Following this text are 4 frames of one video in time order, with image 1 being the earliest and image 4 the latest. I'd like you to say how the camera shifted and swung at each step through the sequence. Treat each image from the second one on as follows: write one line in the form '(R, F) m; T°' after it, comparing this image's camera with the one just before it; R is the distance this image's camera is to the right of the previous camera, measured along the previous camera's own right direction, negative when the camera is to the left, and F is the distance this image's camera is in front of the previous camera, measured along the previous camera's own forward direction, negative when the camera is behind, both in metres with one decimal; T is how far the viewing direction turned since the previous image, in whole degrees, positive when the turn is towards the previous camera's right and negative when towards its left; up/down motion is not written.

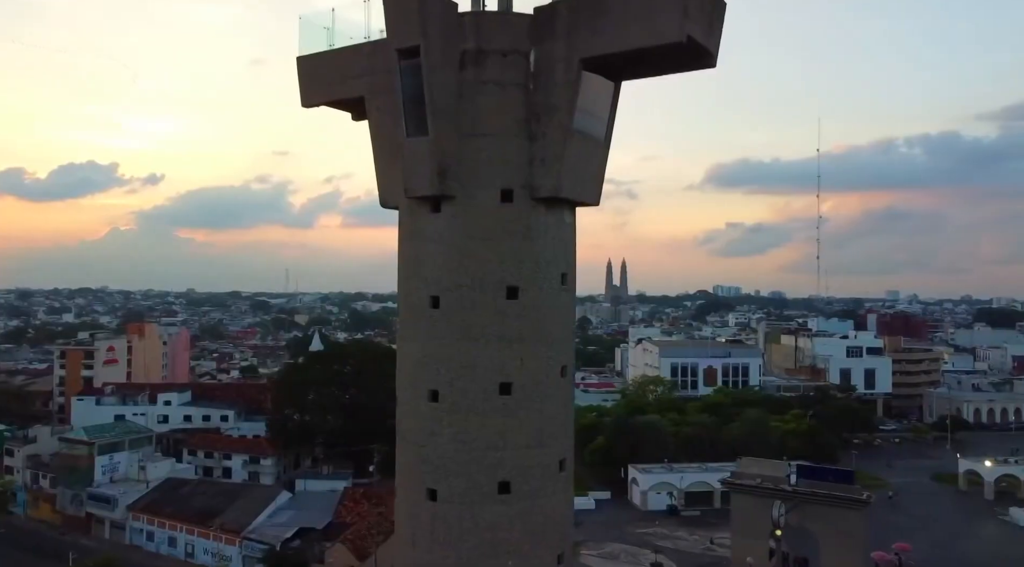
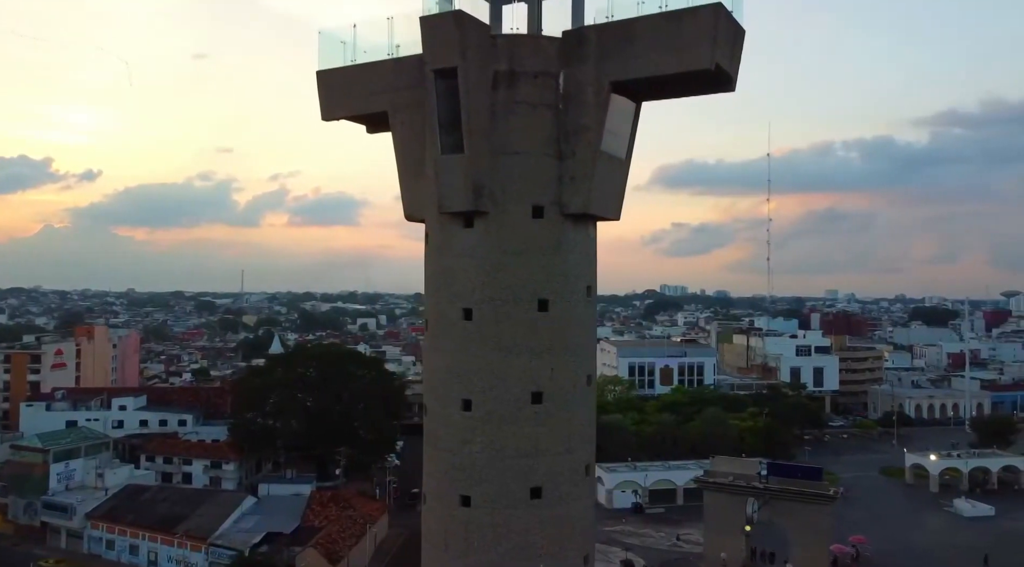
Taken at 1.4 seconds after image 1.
(-1.2, -0.4) m; +4°
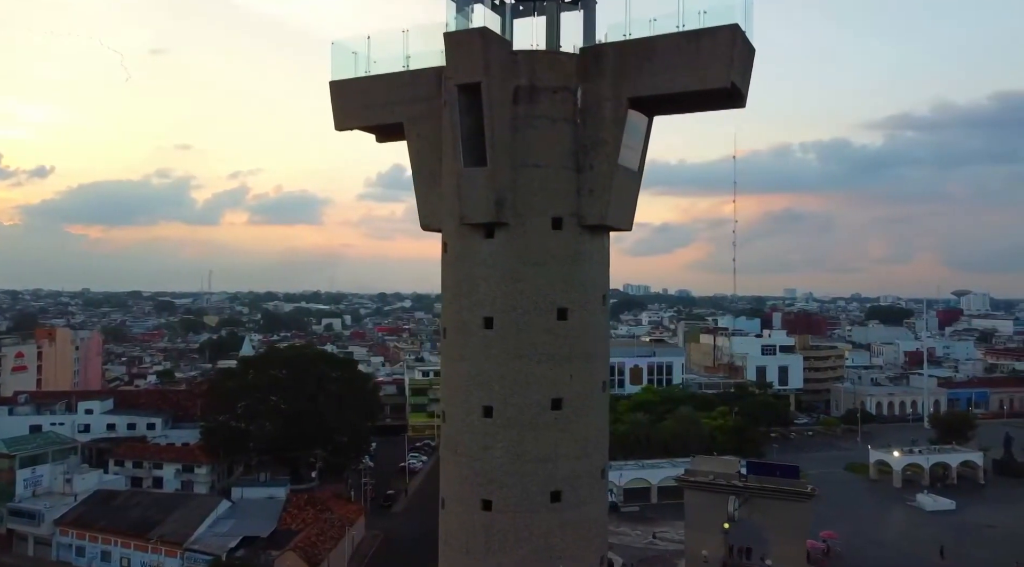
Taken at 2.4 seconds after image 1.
(-0.9, -0.3) m; +3°
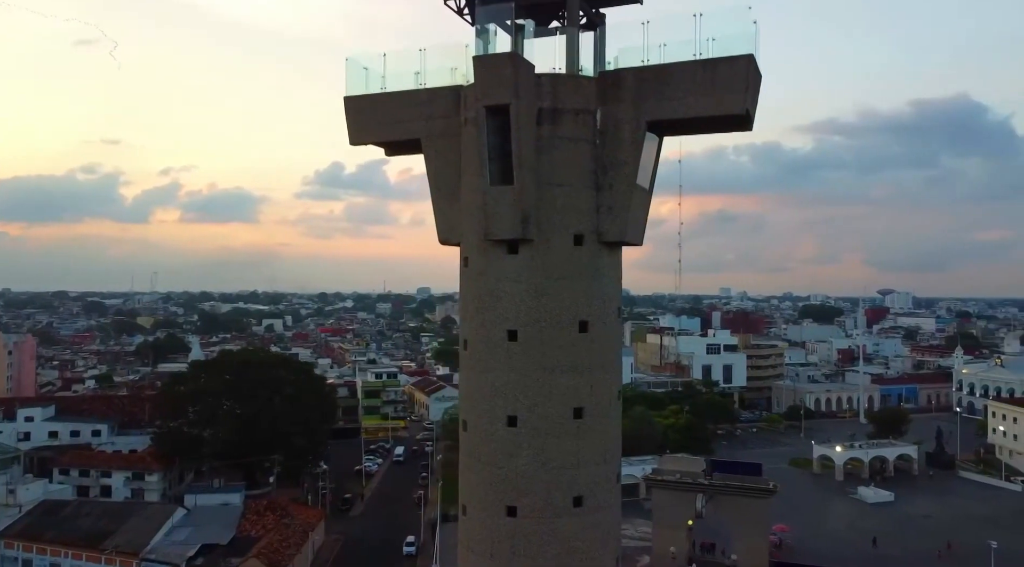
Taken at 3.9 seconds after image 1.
(-1.4, -0.4) m; +5°
